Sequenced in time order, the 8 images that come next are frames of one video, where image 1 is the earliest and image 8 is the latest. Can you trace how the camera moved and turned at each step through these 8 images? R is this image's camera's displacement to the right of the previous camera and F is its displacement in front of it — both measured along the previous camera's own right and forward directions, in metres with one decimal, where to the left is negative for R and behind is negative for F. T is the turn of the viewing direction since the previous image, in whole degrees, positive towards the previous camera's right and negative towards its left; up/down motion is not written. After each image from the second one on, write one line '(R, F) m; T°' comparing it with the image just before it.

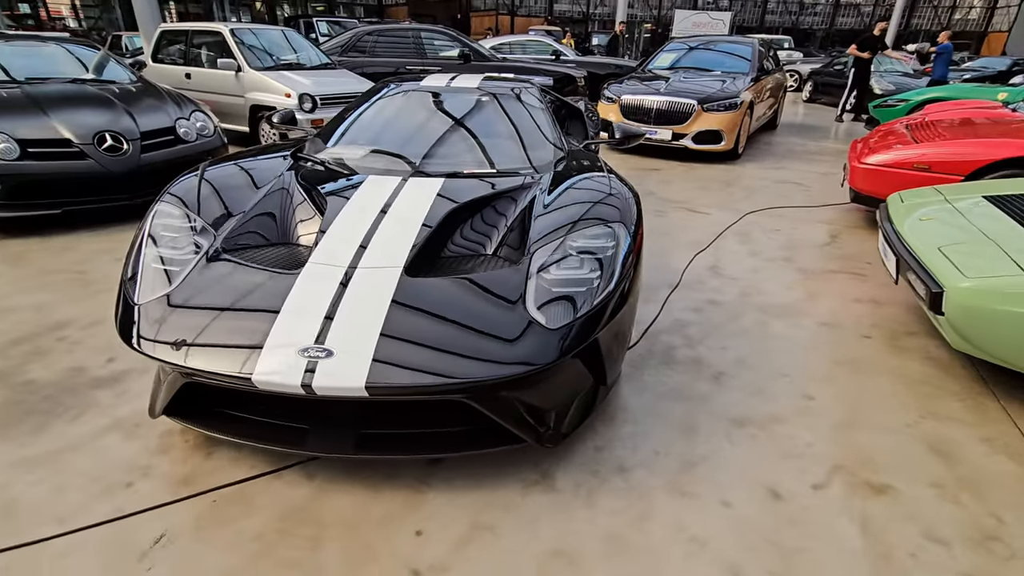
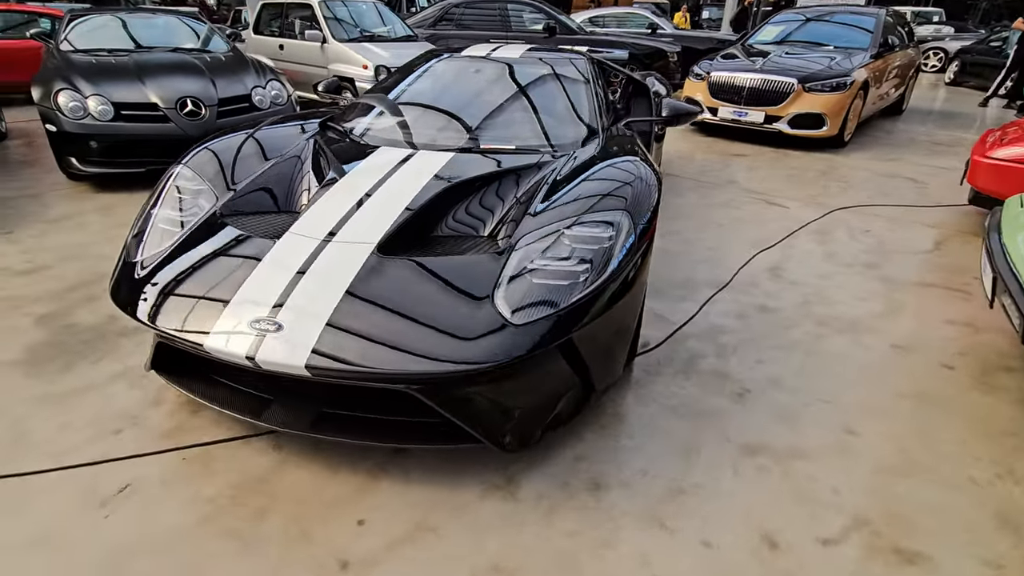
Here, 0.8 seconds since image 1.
(+0.4, +0.2) m; -10°
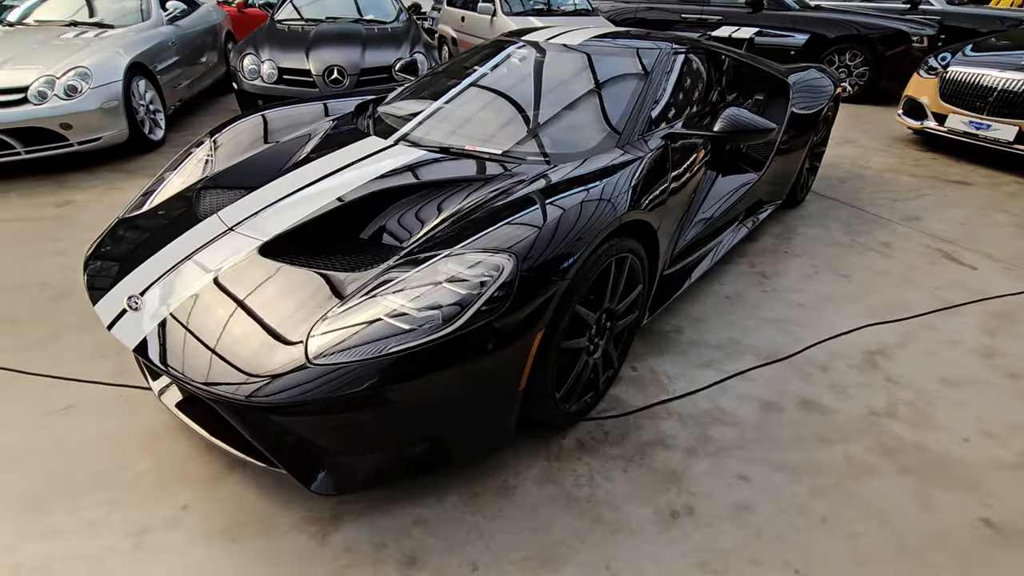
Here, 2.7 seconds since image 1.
(+0.9, +0.5) m; -21°
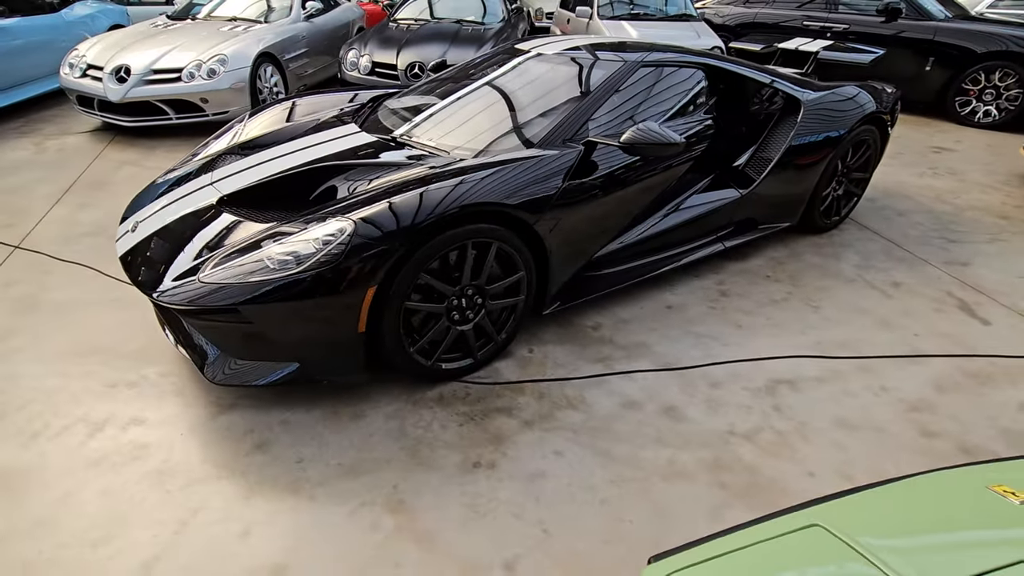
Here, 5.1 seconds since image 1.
(+1.0, -0.2) m; -14°
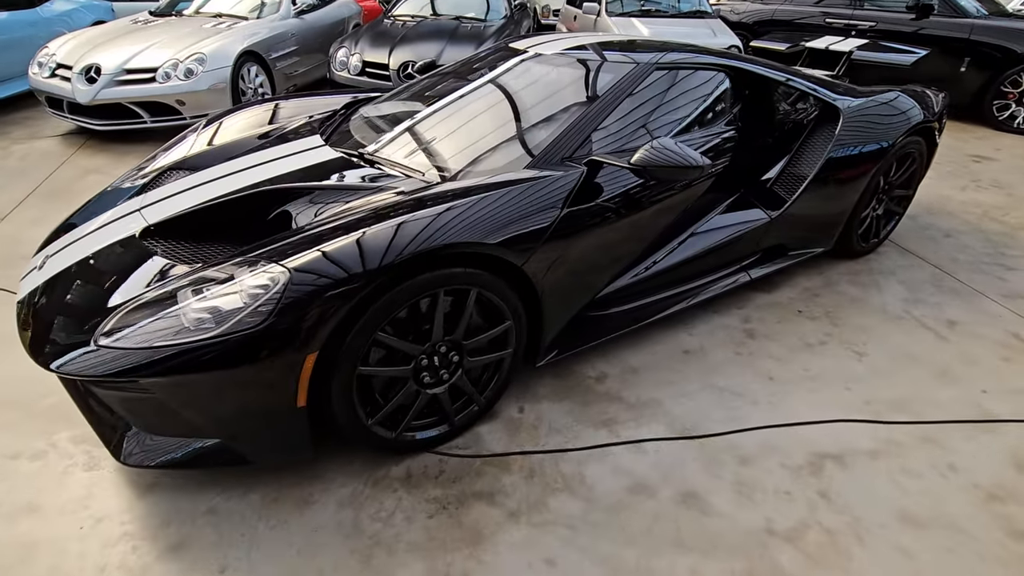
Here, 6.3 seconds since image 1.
(+0.1, +0.4) m; -1°
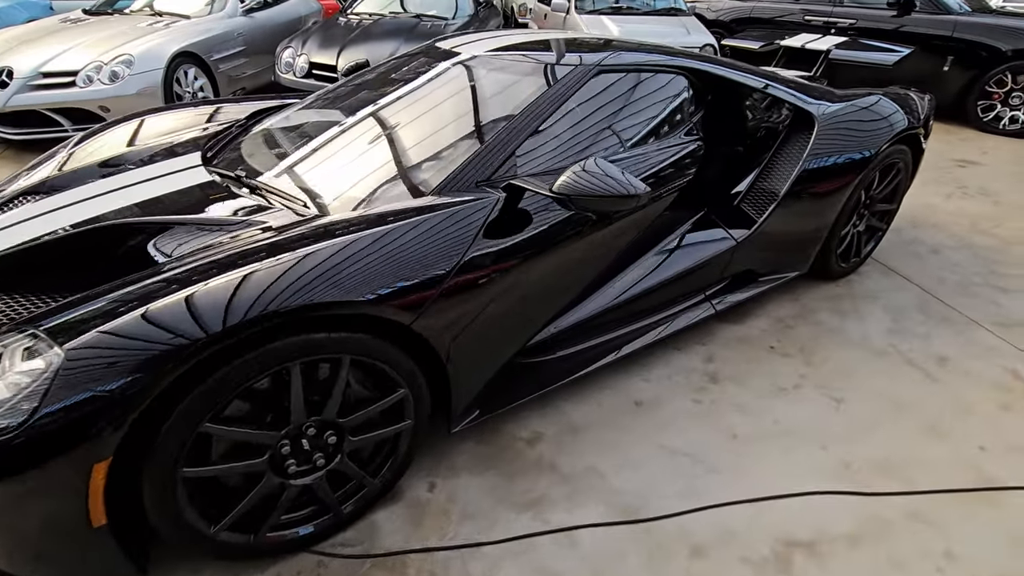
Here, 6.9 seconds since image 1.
(+0.3, +0.4) m; +1°
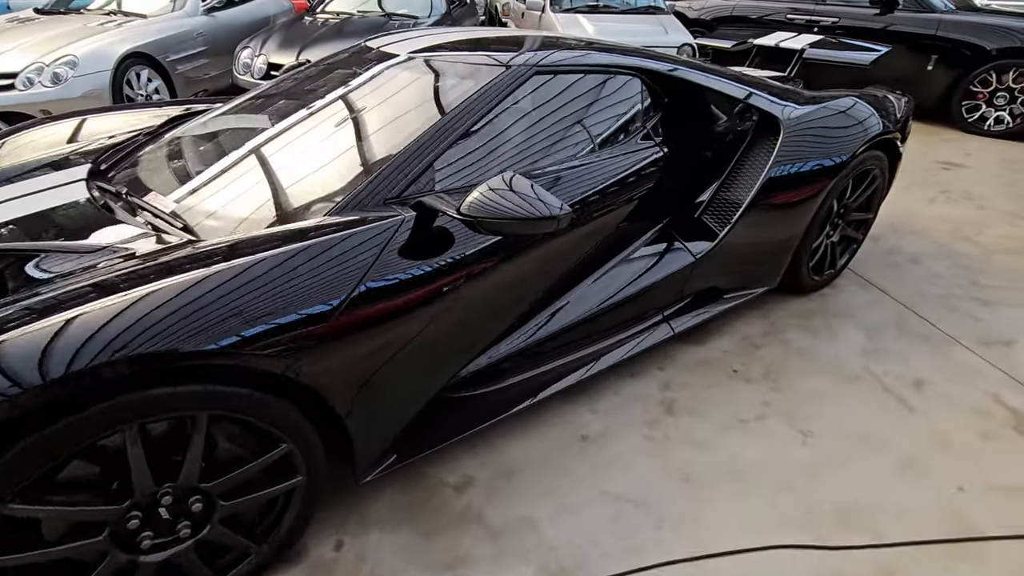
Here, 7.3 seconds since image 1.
(+0.2, +0.2) m; +1°
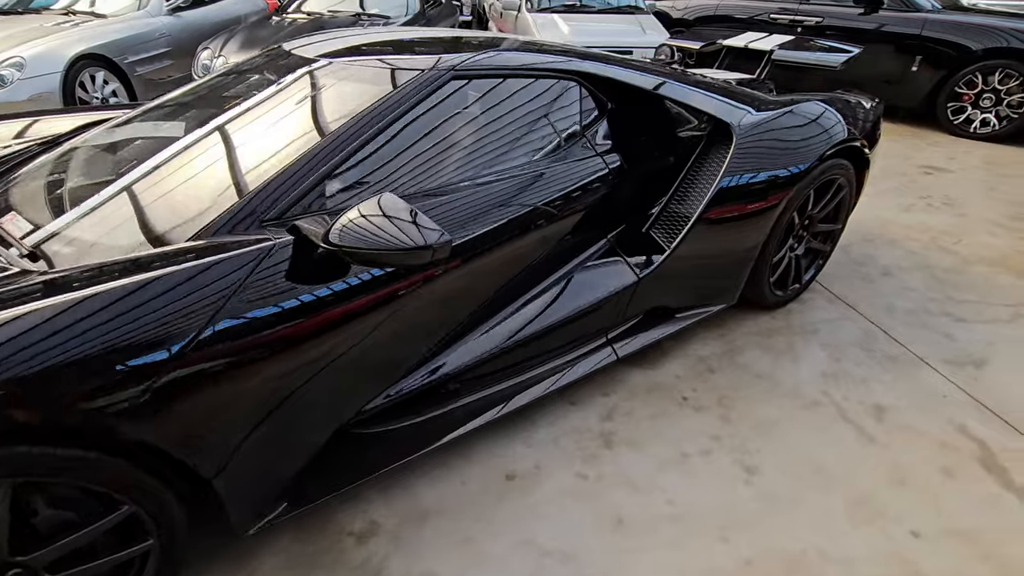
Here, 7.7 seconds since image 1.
(+0.3, +0.2) m; 0°
